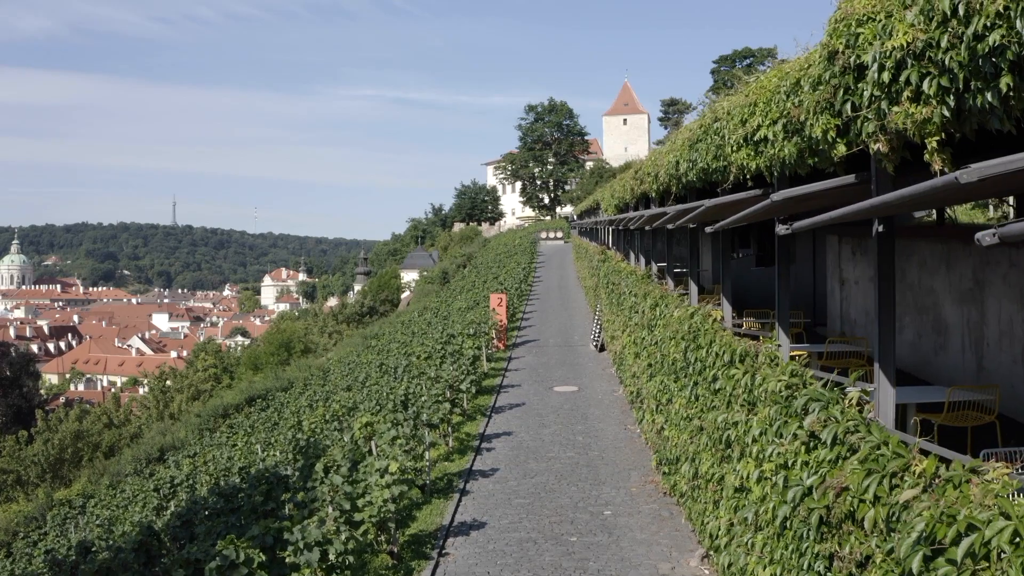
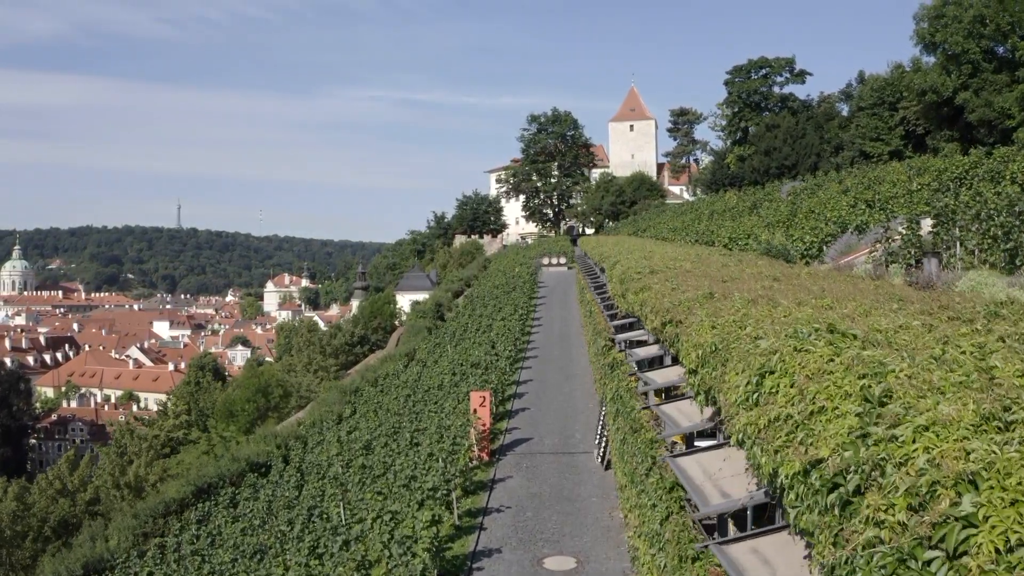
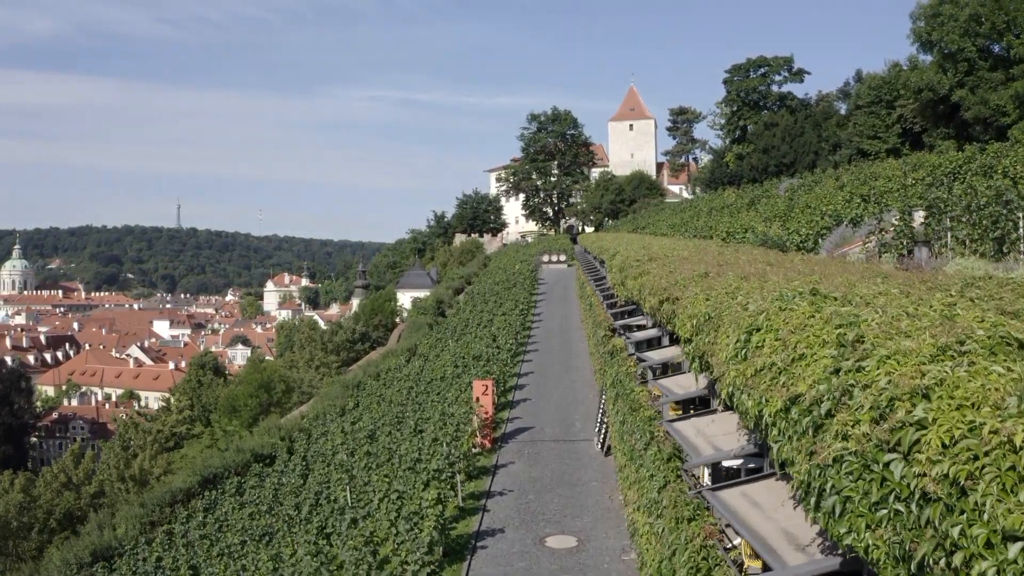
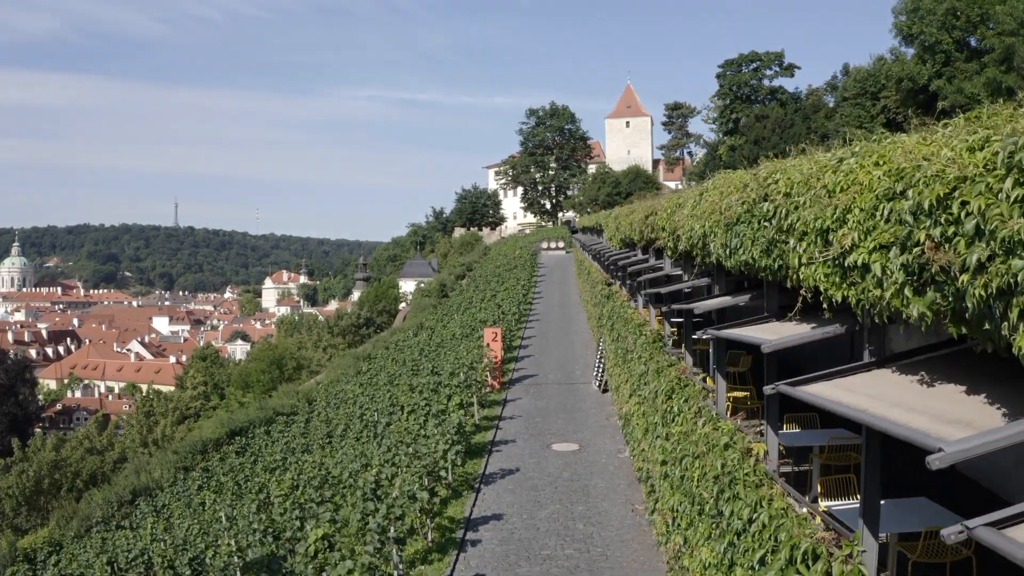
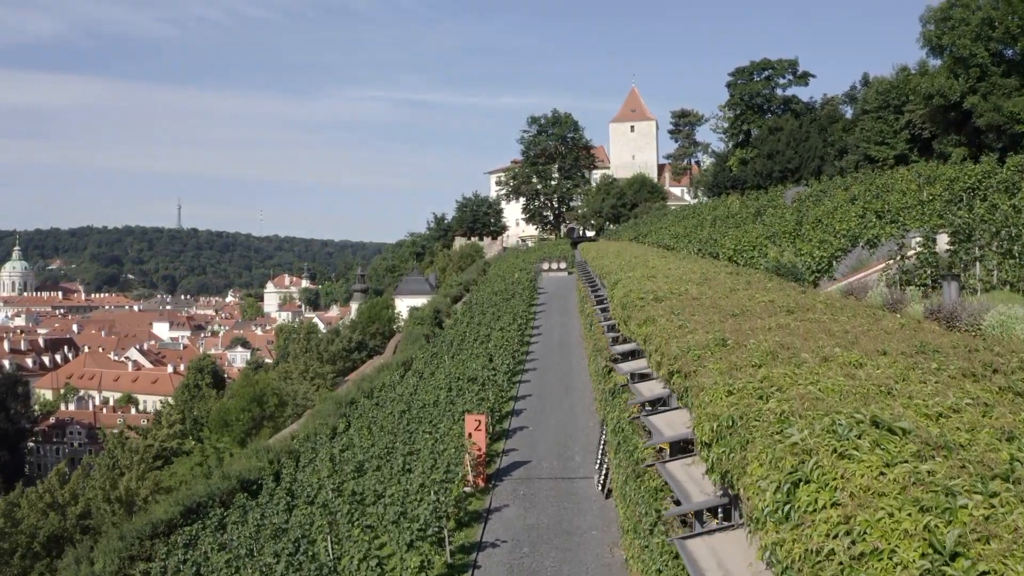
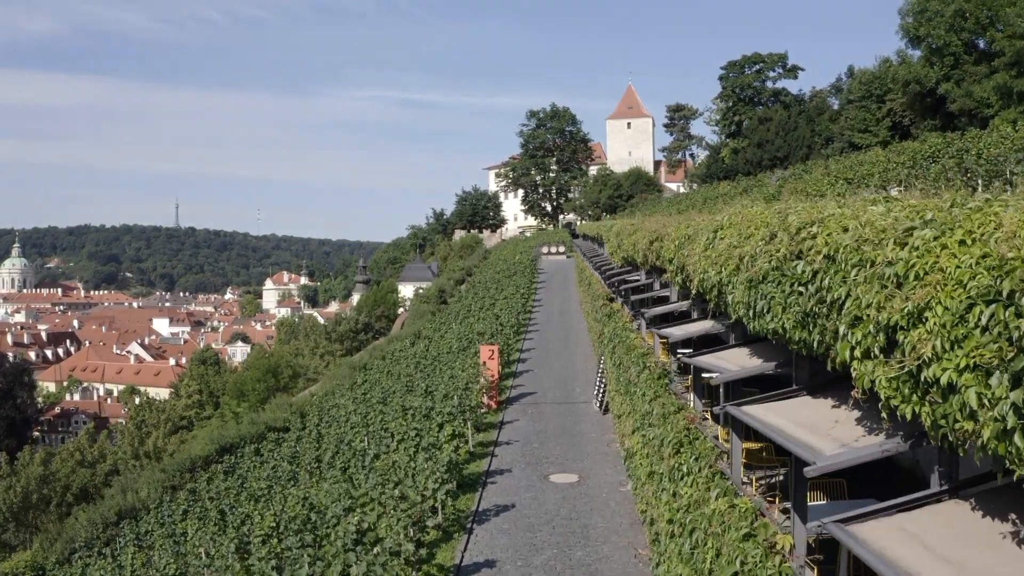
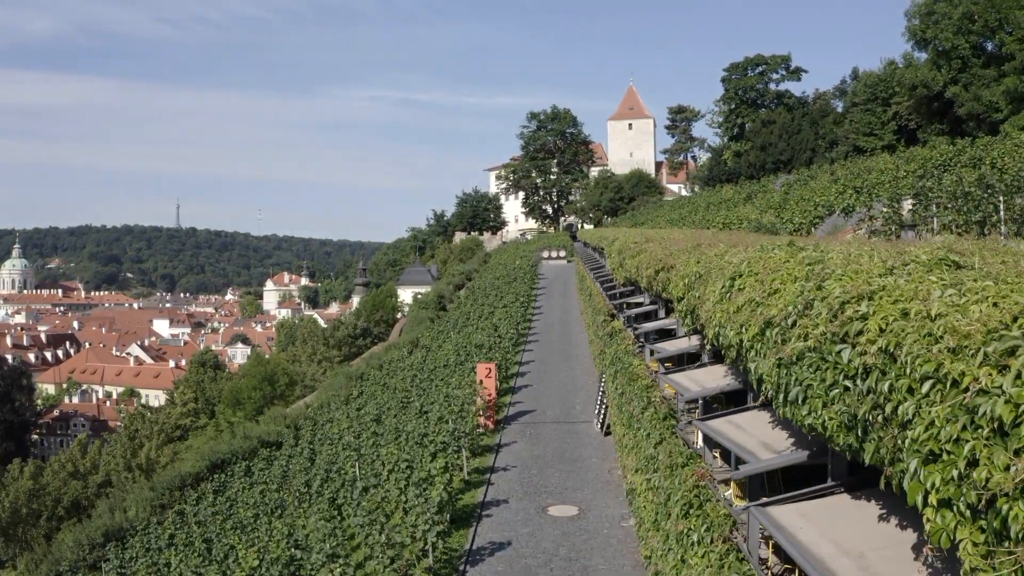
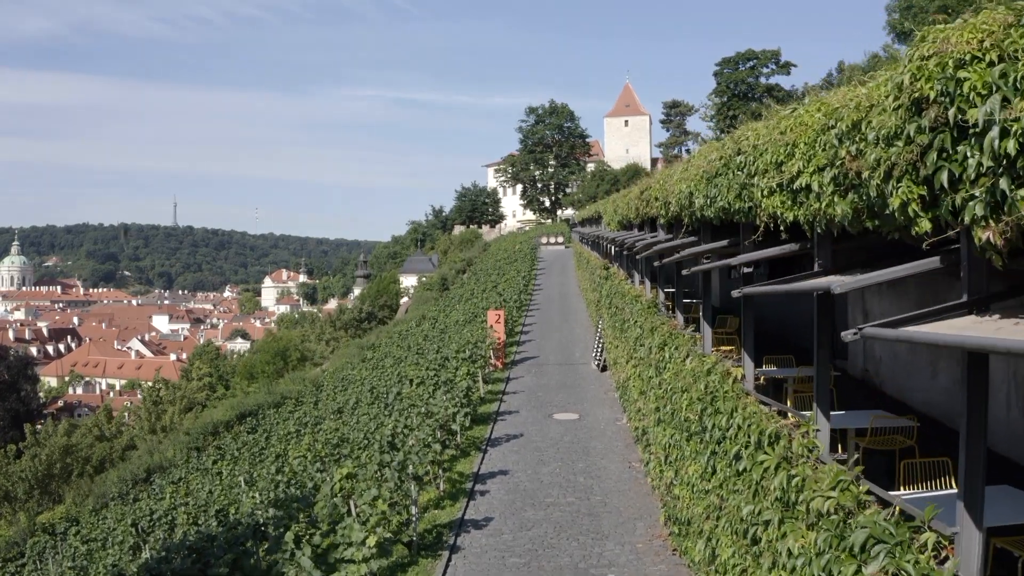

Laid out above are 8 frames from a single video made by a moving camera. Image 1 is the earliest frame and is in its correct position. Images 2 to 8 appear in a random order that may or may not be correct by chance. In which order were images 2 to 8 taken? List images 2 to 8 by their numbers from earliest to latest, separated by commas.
8, 4, 6, 7, 3, 2, 5
